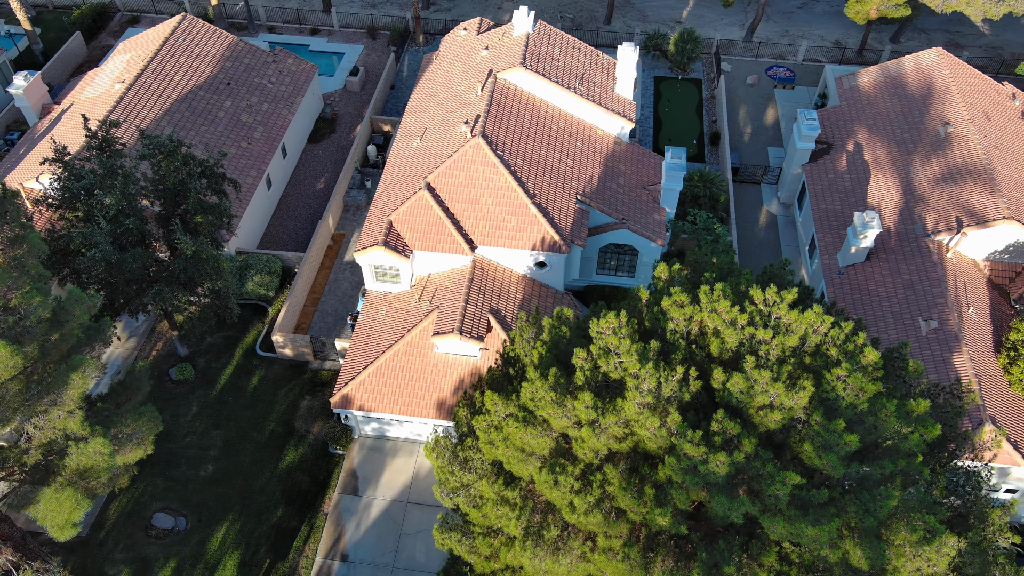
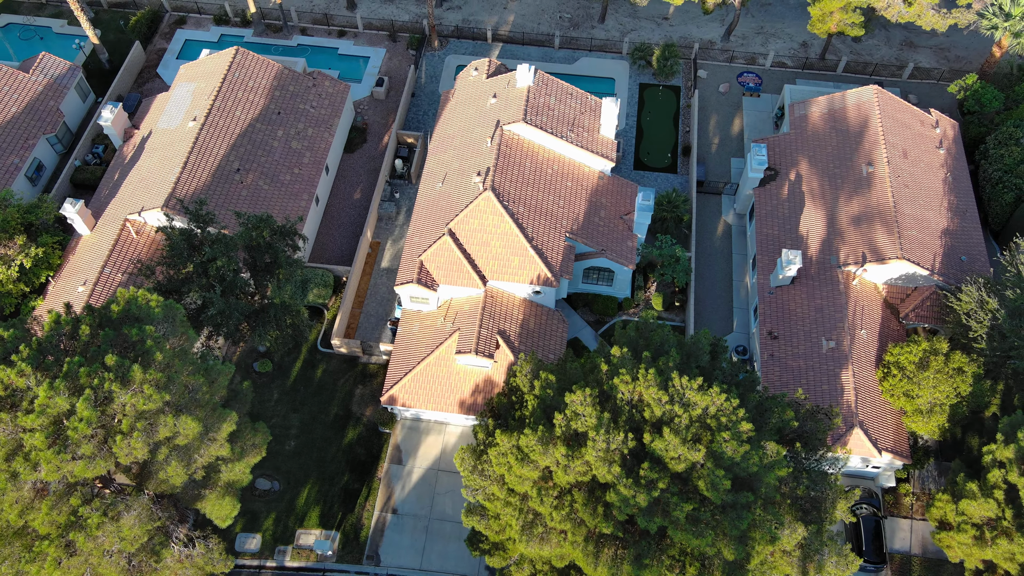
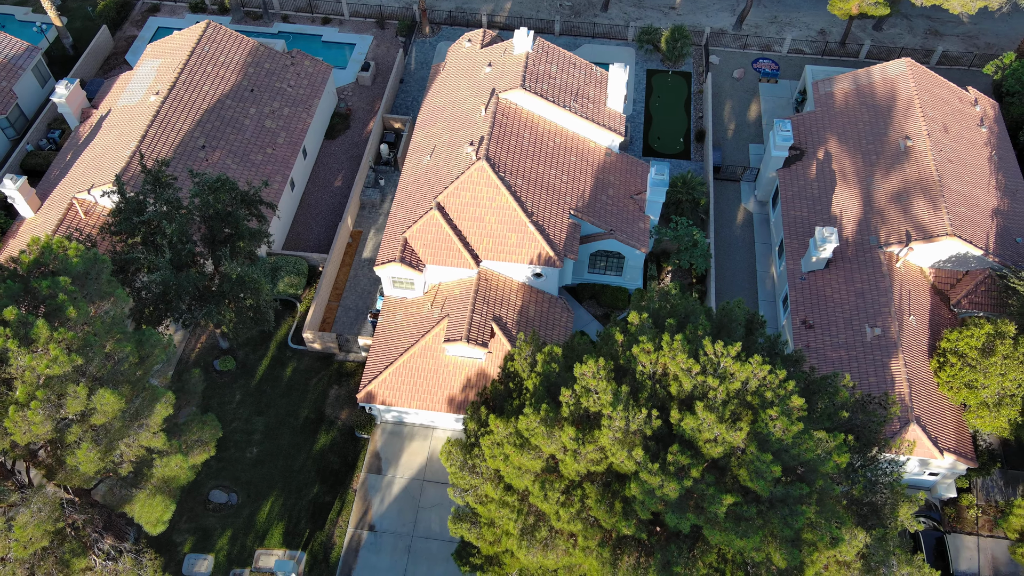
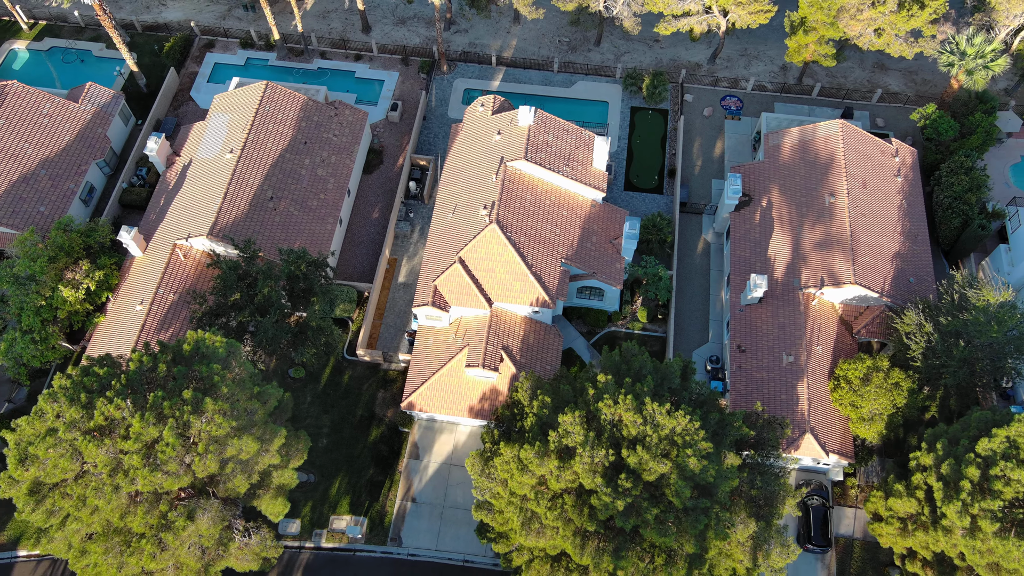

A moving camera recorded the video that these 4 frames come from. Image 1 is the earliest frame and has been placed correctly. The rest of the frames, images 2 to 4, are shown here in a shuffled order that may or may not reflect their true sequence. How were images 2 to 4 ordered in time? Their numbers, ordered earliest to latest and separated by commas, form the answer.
3, 2, 4
